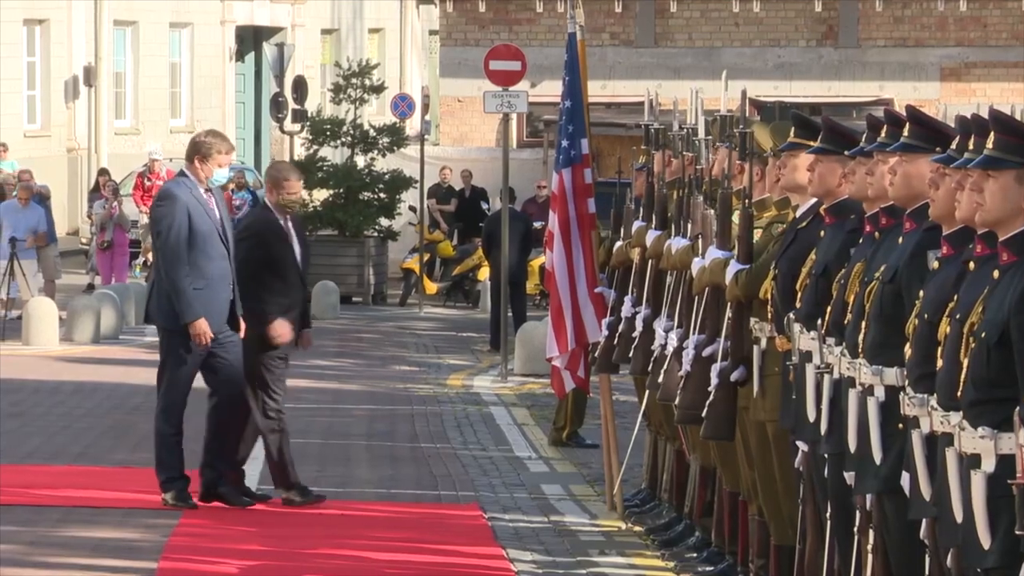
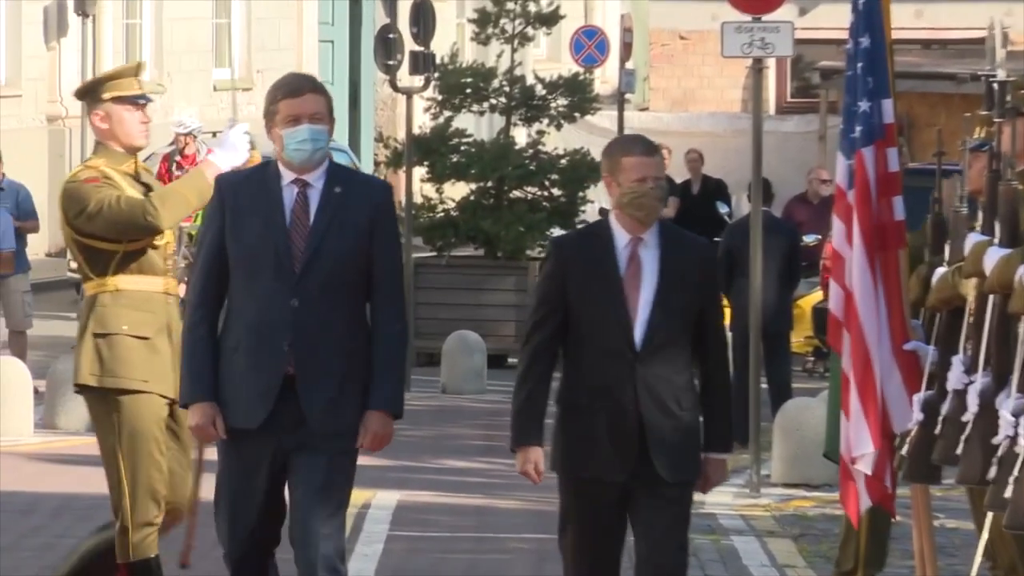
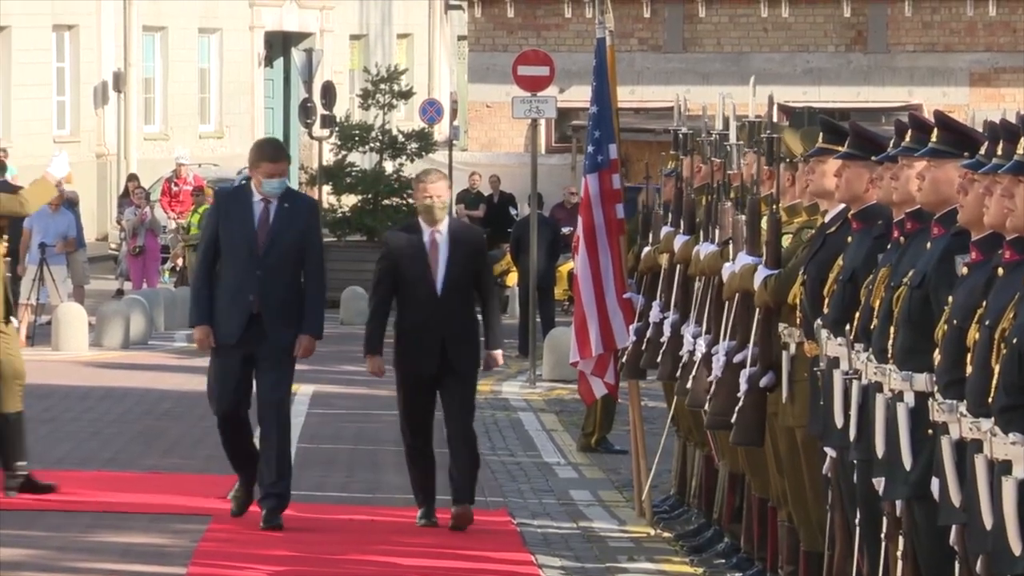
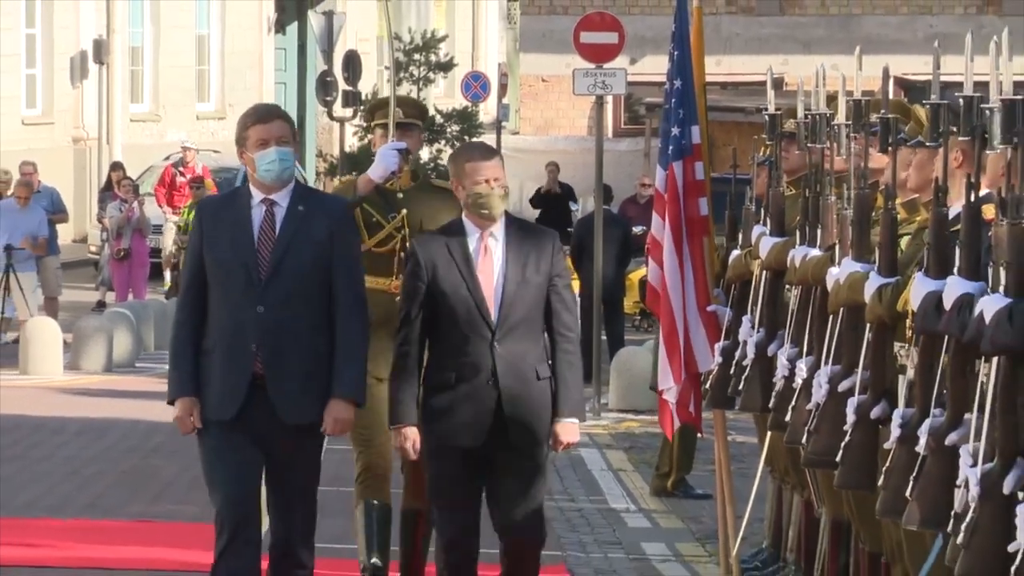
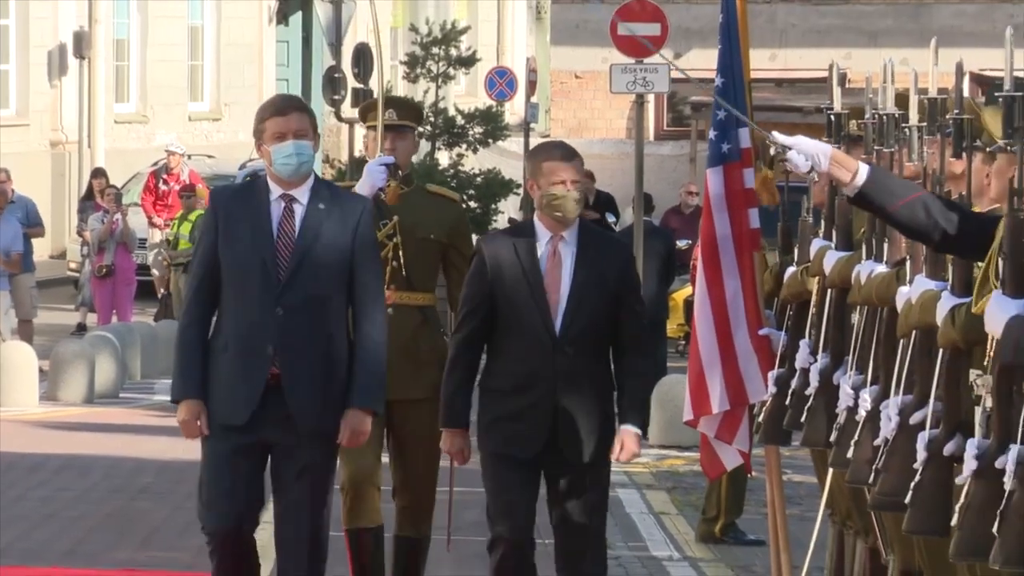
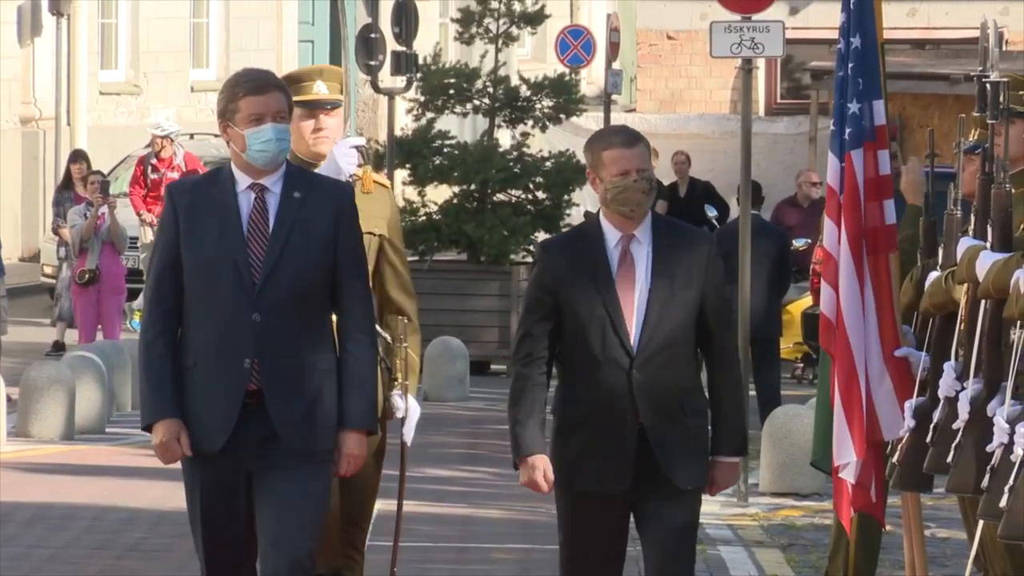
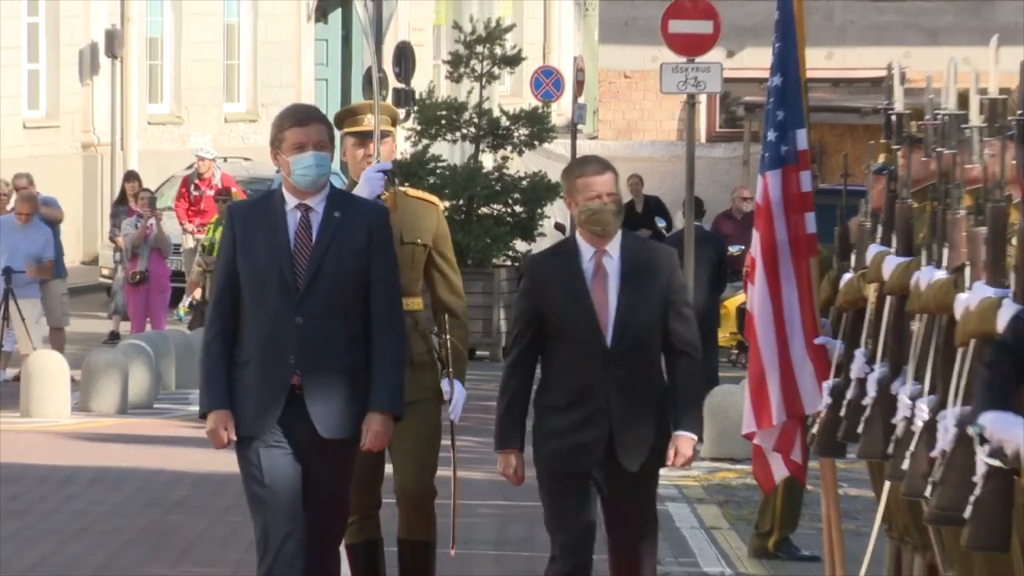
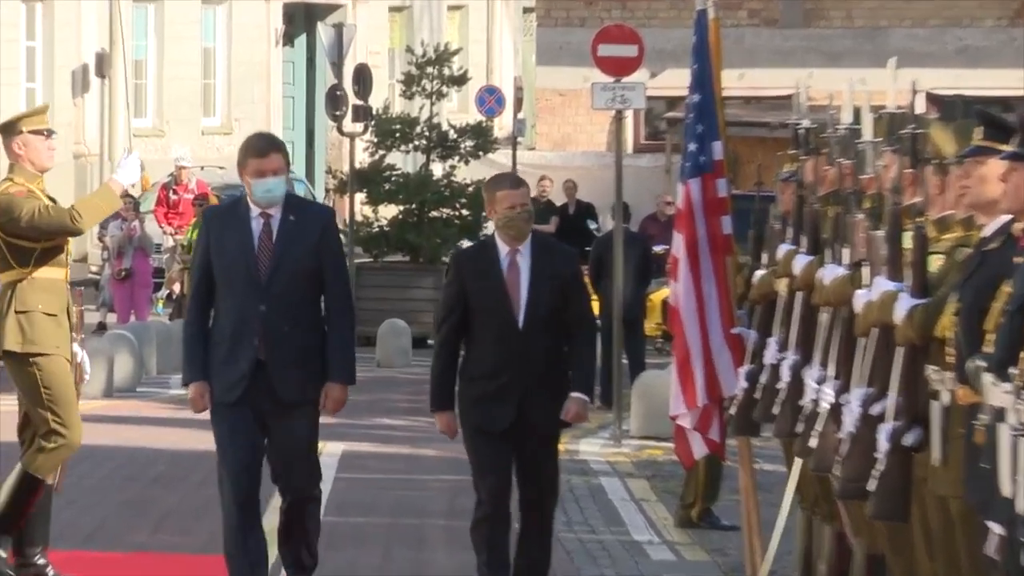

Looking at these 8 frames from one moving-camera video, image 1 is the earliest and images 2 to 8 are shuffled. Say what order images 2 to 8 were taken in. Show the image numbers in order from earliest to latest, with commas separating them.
3, 8, 2, 6, 7, 5, 4
